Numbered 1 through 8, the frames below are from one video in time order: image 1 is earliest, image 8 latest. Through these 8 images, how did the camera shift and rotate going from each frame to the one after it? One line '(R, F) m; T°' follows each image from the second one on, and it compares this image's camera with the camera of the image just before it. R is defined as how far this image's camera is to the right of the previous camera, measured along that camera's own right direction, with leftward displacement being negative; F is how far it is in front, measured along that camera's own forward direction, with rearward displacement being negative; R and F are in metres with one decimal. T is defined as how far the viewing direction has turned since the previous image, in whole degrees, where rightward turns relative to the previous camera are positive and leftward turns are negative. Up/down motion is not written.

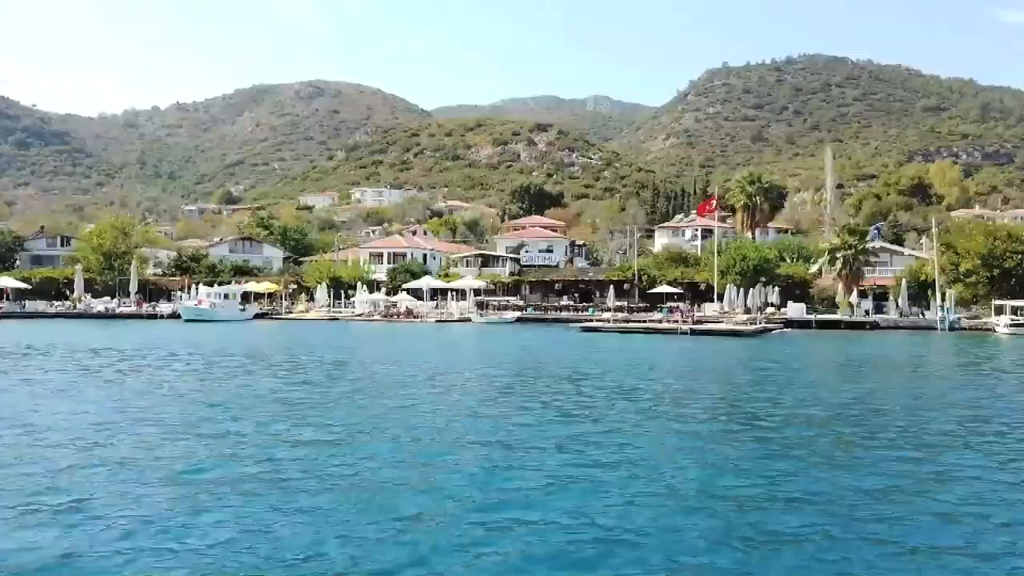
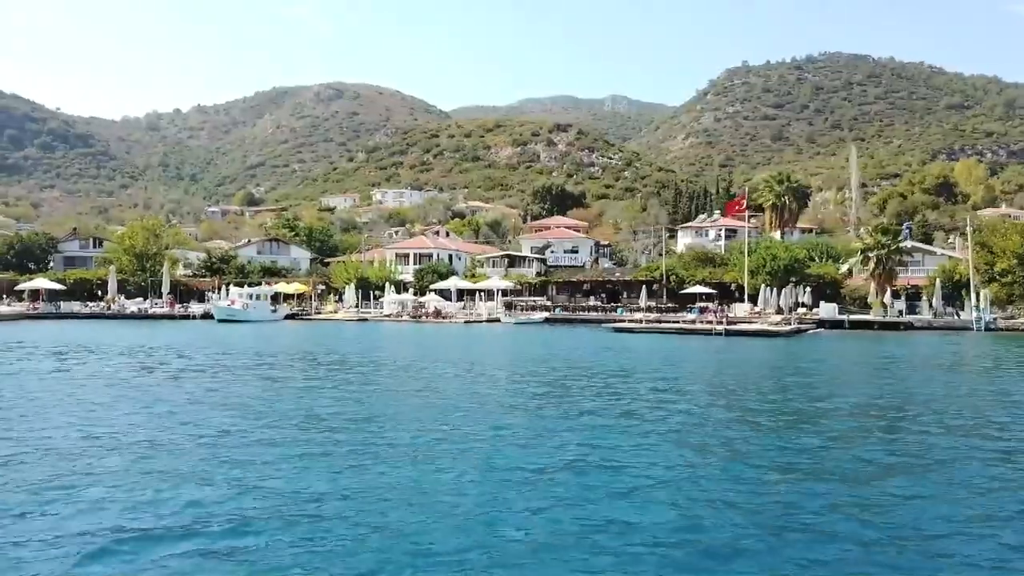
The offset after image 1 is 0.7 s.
(-1.1, -0.1) m; -1°
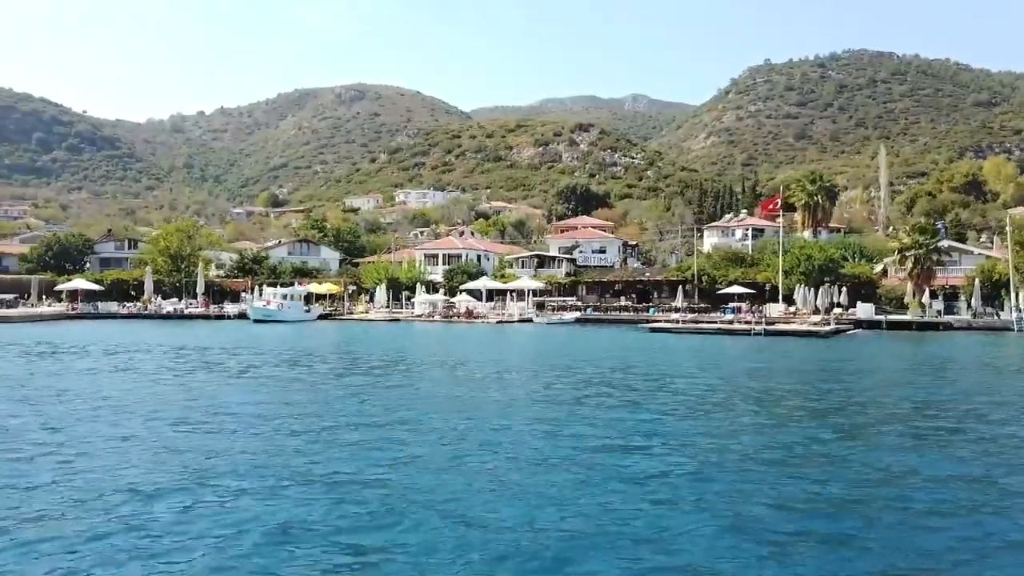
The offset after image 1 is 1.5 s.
(-1.3, -0.1) m; -1°
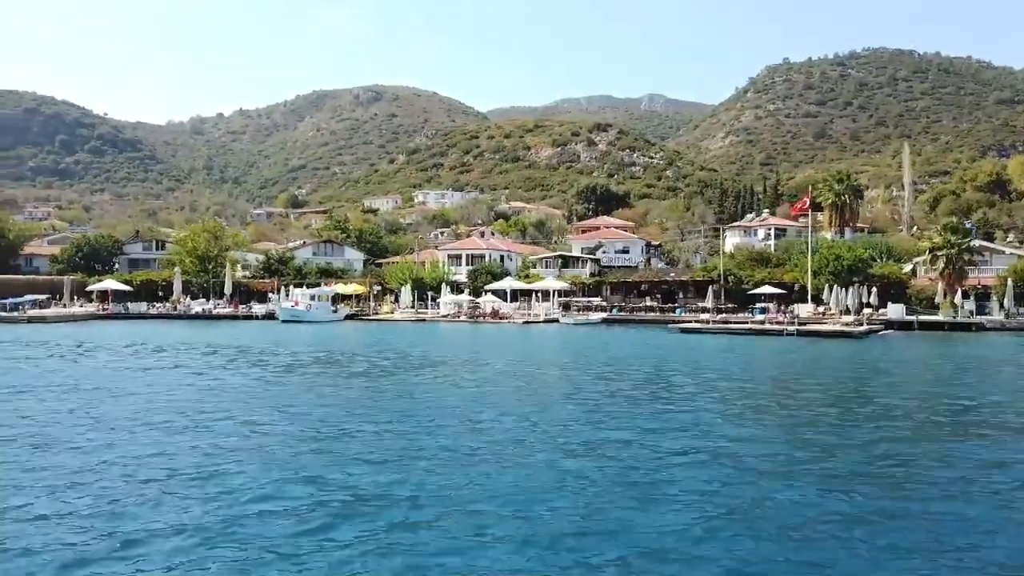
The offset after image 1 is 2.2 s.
(-1.0, -0.1) m; -1°
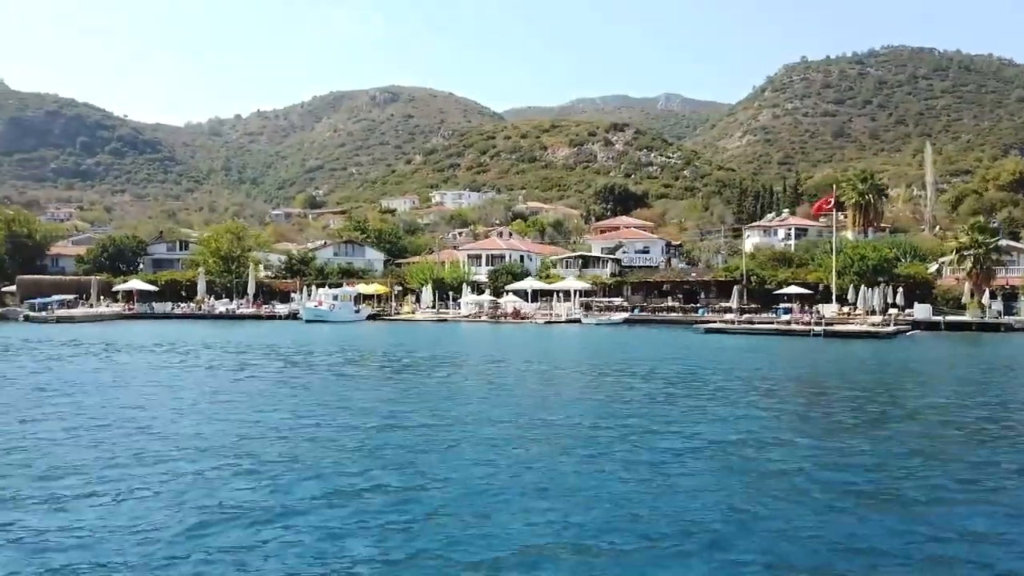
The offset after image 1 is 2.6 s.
(-0.6, -0.1) m; -1°
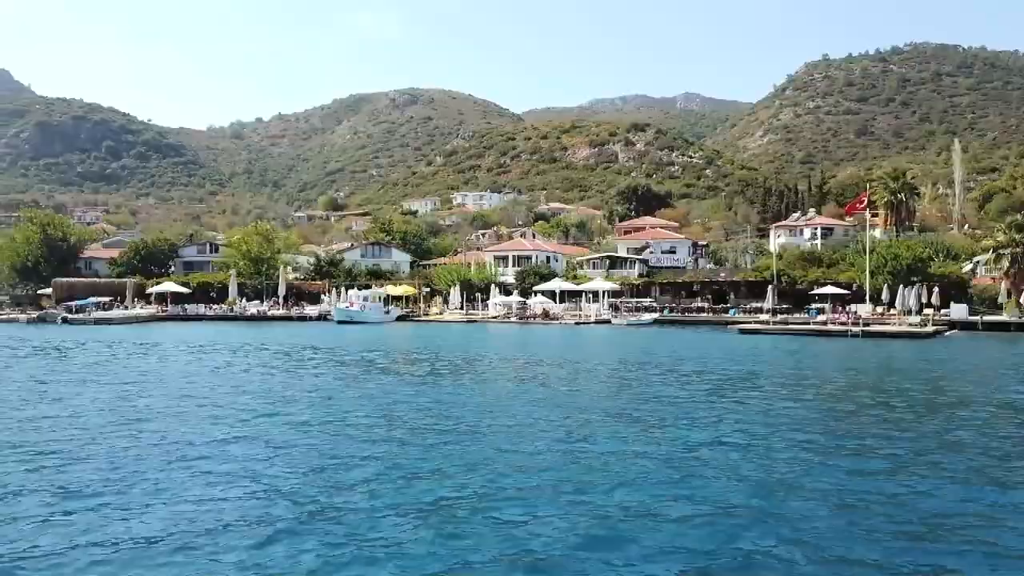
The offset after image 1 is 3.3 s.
(-1.1, -0.1) m; -1°
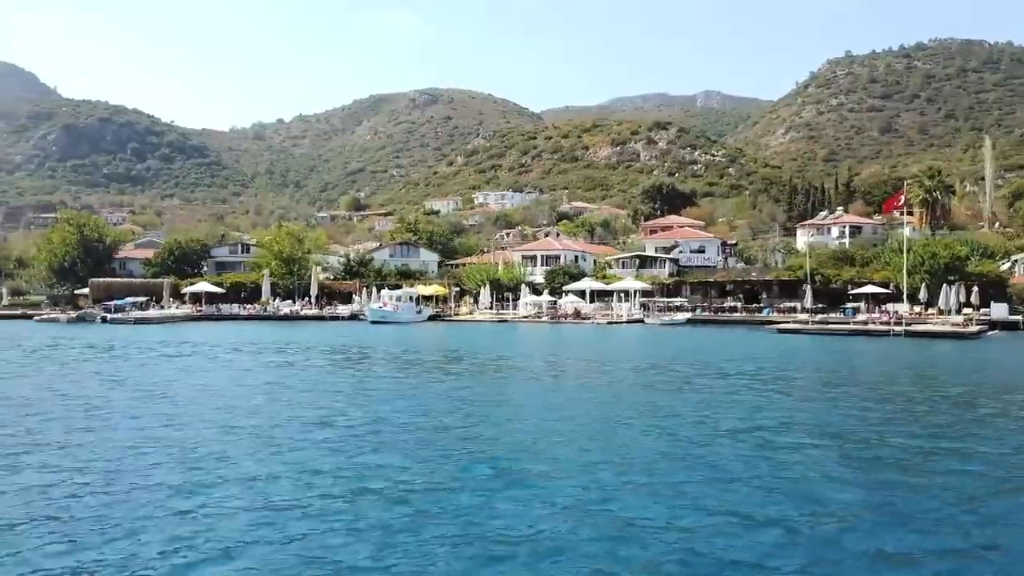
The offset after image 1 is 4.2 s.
(-1.3, -0.1) m; -1°
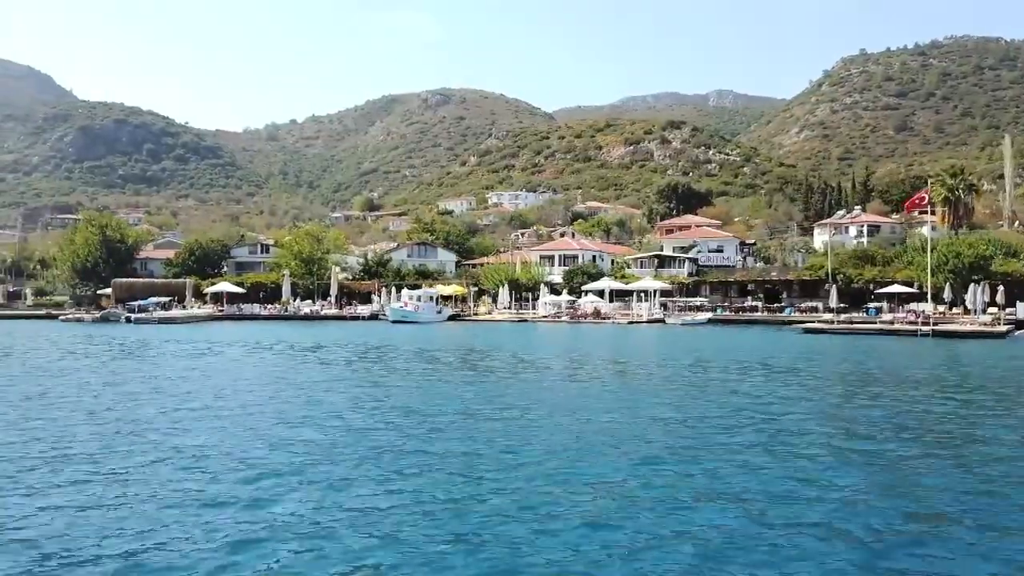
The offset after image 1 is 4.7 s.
(-0.9, -0.1) m; -1°
